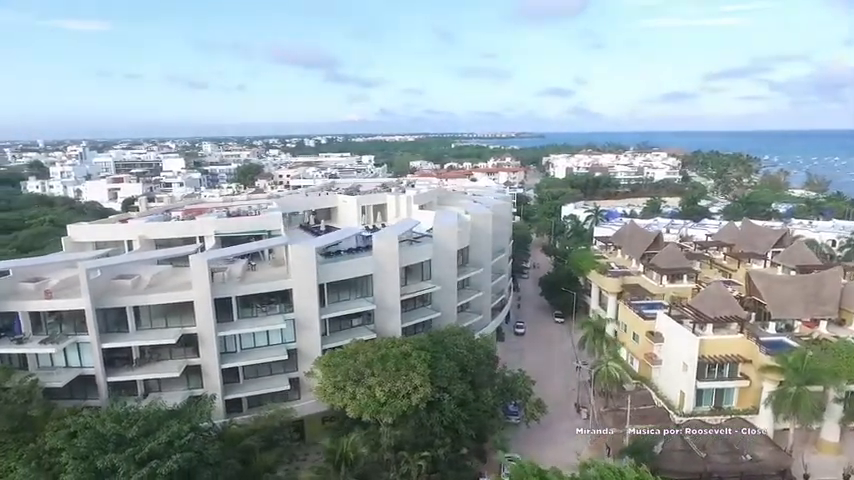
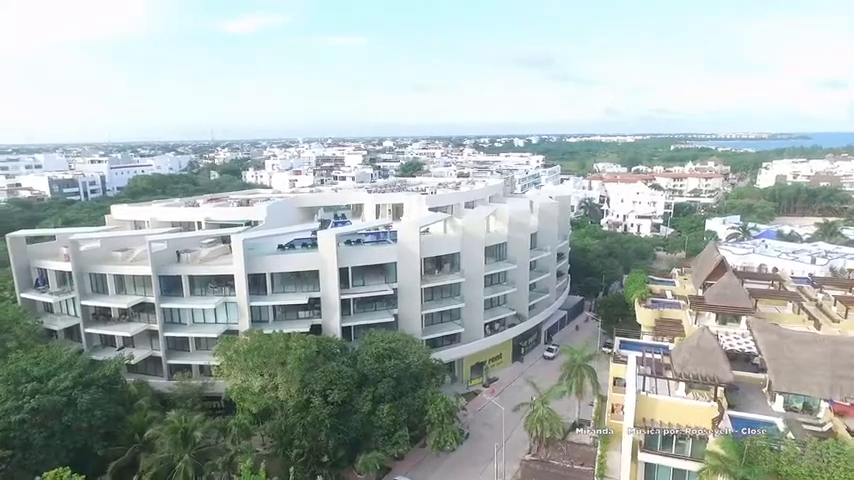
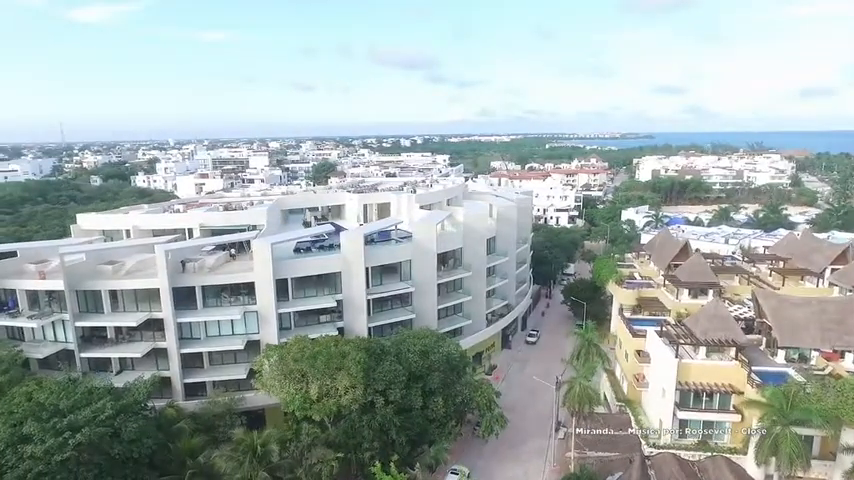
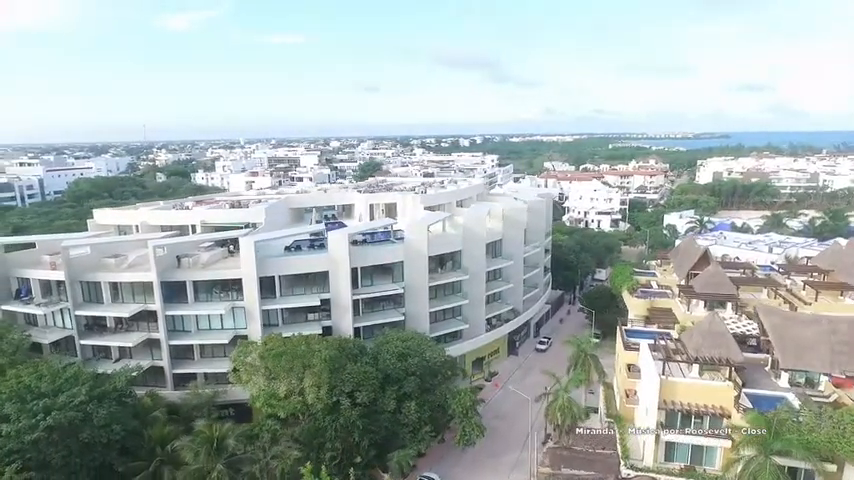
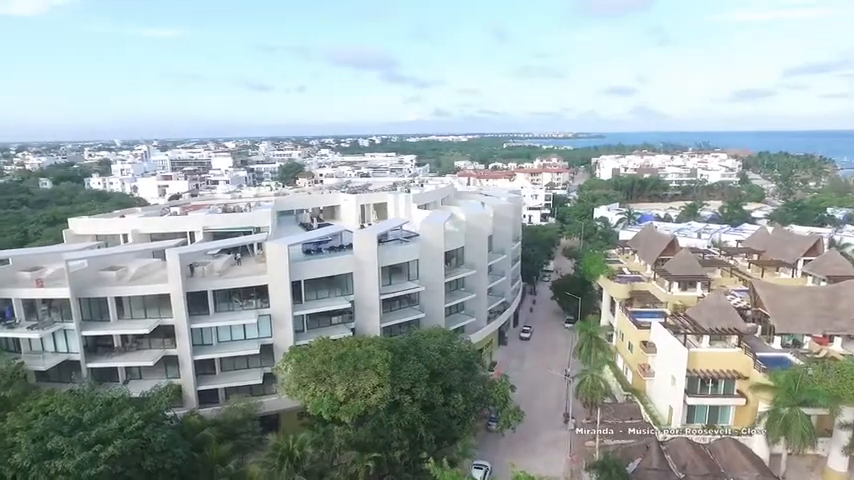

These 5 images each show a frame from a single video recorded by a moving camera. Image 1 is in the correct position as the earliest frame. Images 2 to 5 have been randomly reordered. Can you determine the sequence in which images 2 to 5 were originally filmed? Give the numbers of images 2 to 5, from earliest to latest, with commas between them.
5, 3, 4, 2
